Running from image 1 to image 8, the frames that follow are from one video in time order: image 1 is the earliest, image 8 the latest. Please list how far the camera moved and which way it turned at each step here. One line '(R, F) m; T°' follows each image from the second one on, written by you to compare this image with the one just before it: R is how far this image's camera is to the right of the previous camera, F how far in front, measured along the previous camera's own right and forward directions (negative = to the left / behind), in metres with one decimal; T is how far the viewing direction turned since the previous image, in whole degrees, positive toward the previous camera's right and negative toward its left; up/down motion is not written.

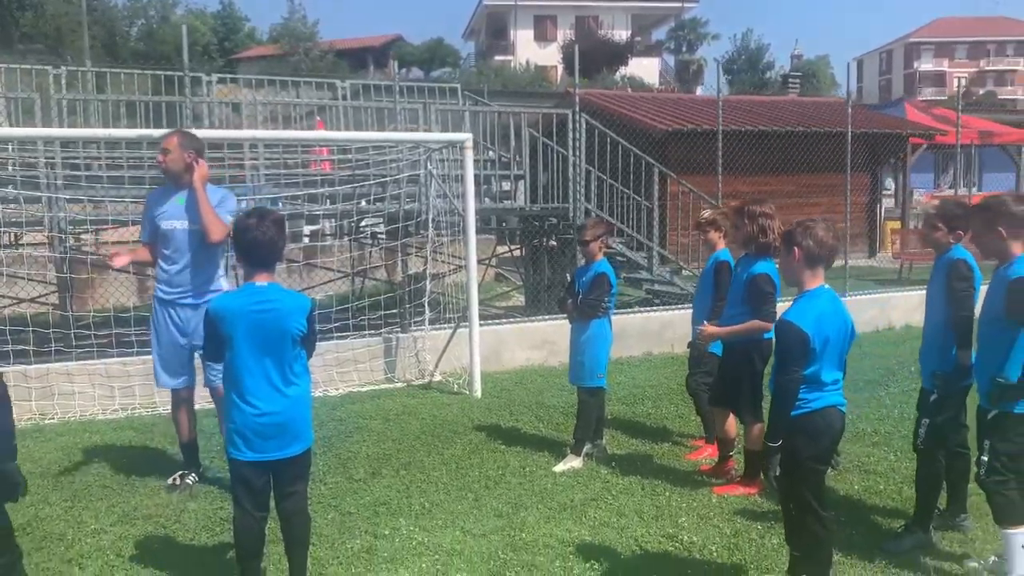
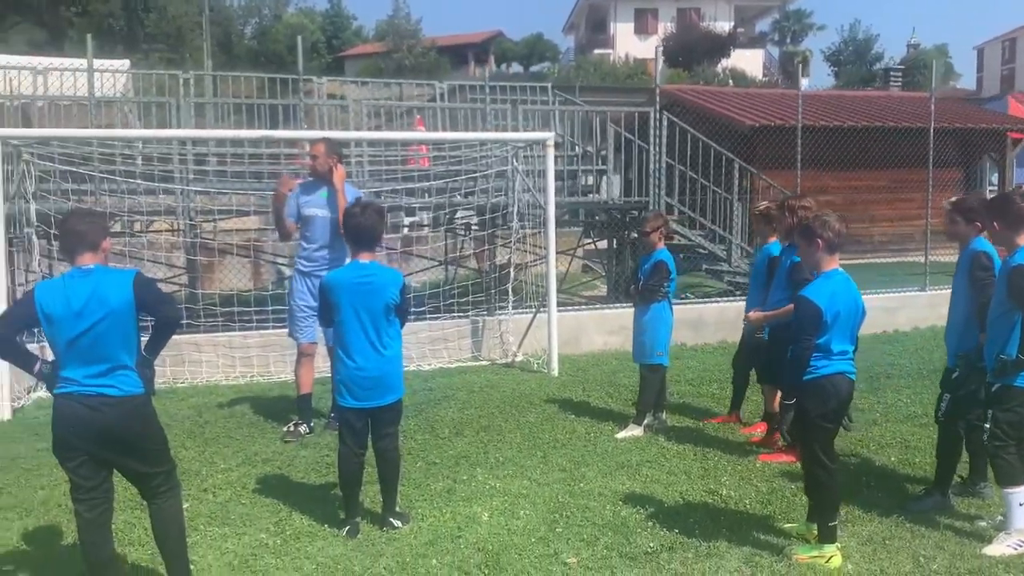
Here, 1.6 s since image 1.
(+0.2, -0.6) m; -6°
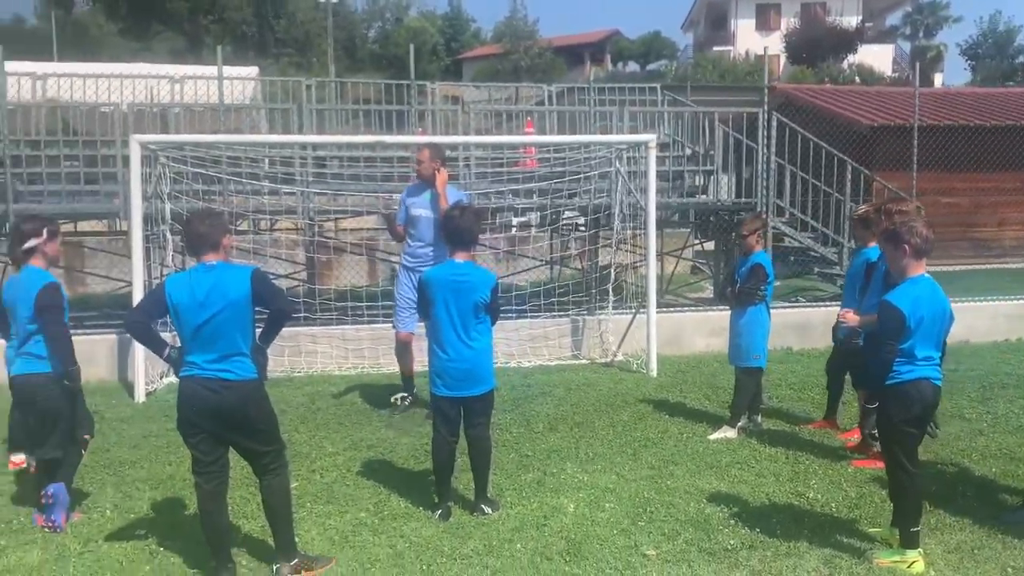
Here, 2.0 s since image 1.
(+0.1, -0.2) m; -7°
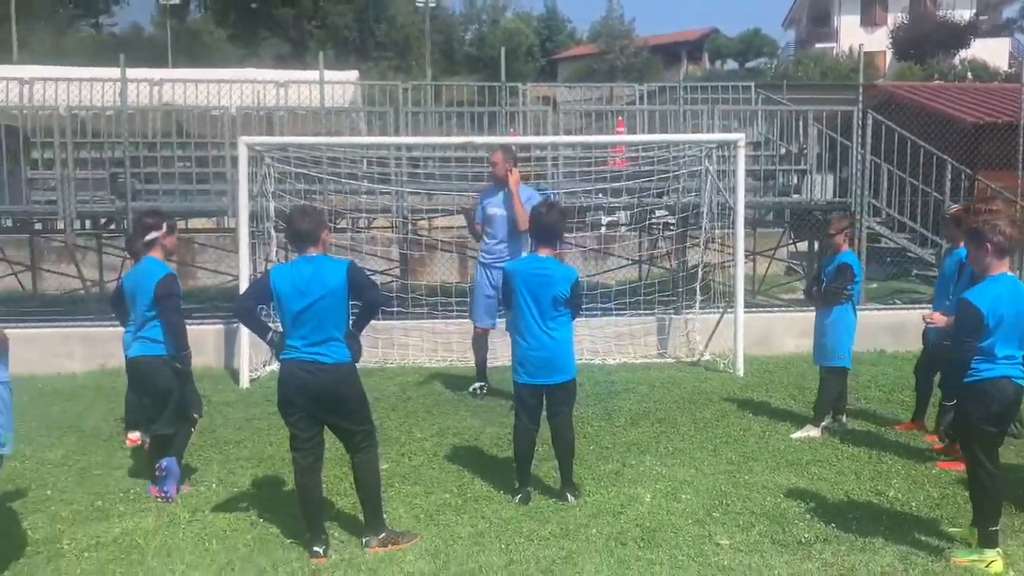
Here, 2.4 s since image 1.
(+0.1, -0.2) m; -6°
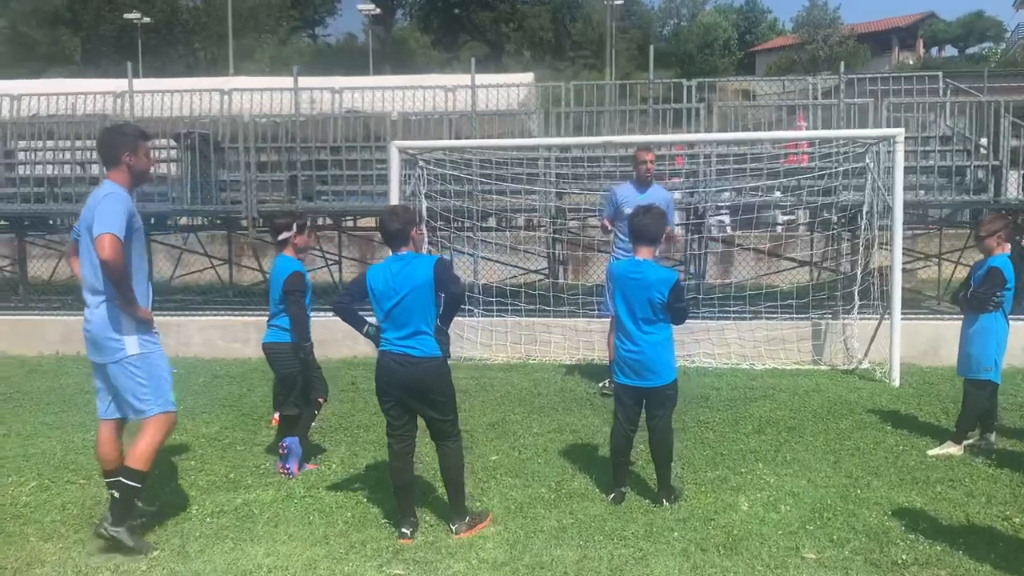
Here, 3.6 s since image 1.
(+0.5, 0.0) m; -12°
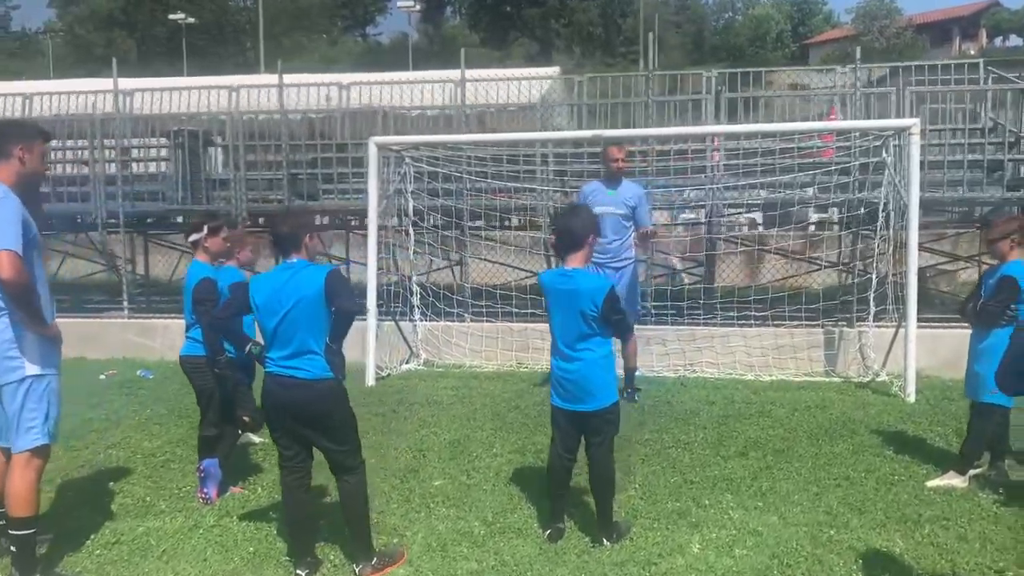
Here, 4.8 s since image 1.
(+0.6, +0.5) m; -3°
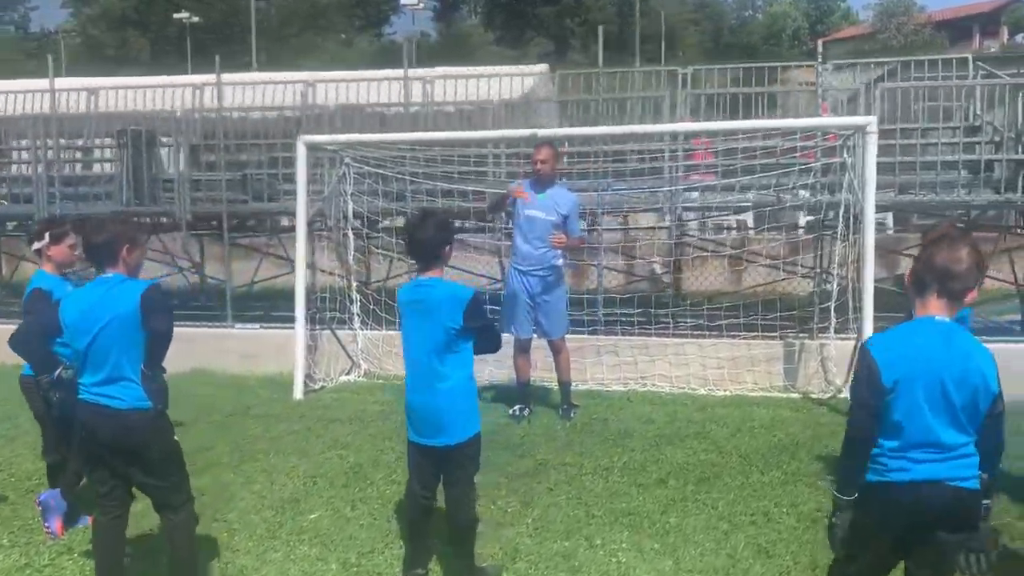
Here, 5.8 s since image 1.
(+0.7, +0.5) m; -1°
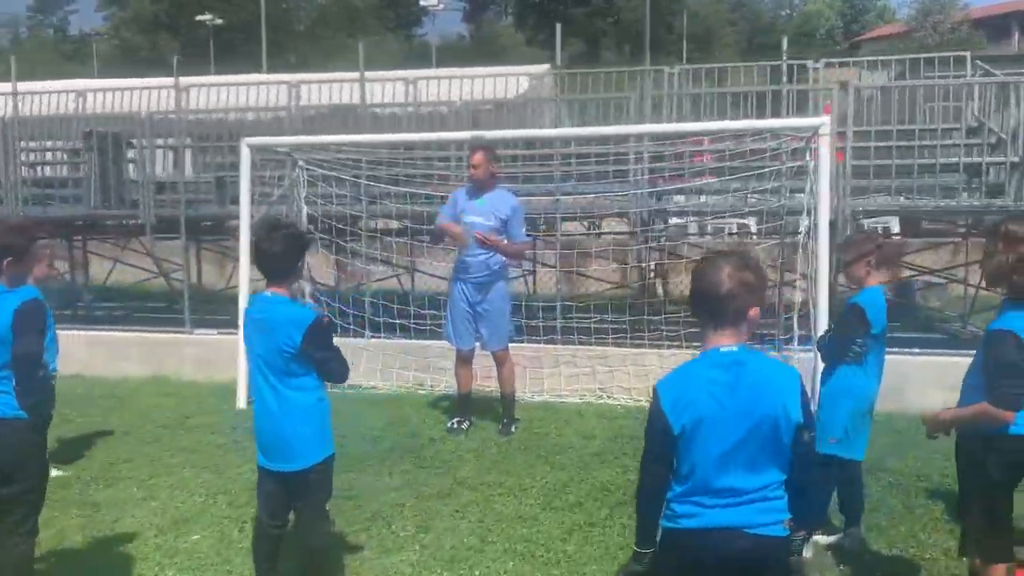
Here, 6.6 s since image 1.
(+0.7, +0.3) m; -2°
